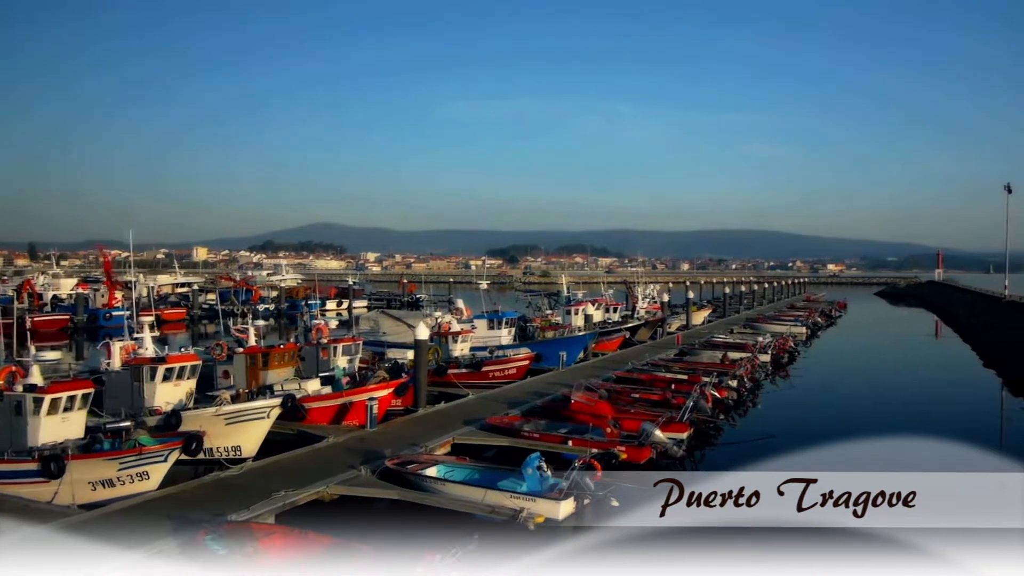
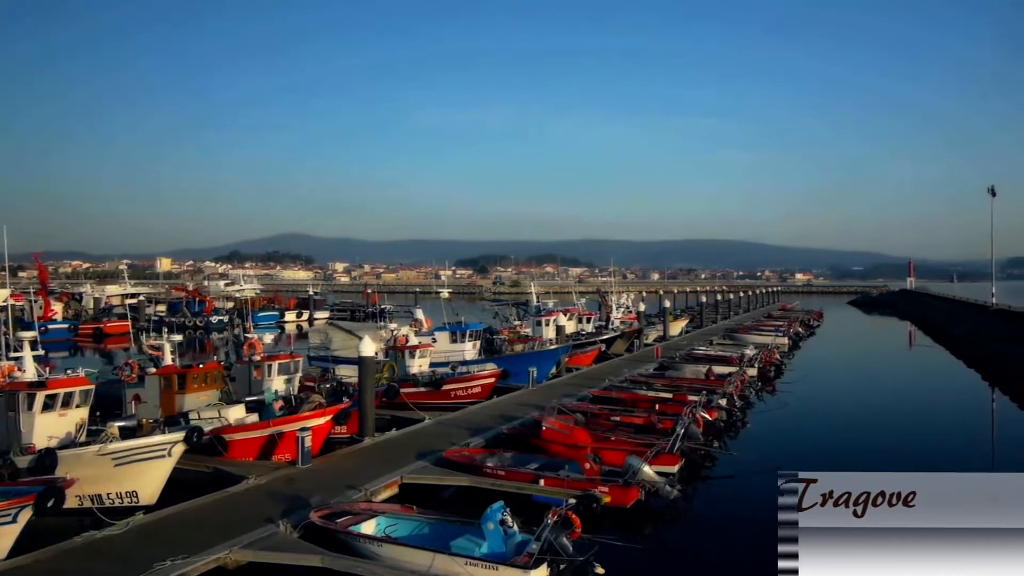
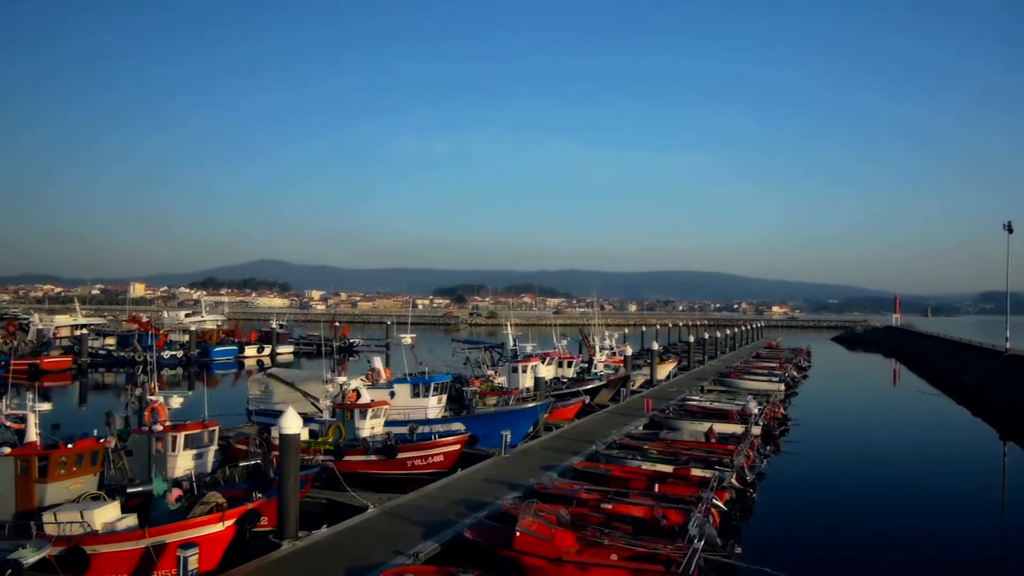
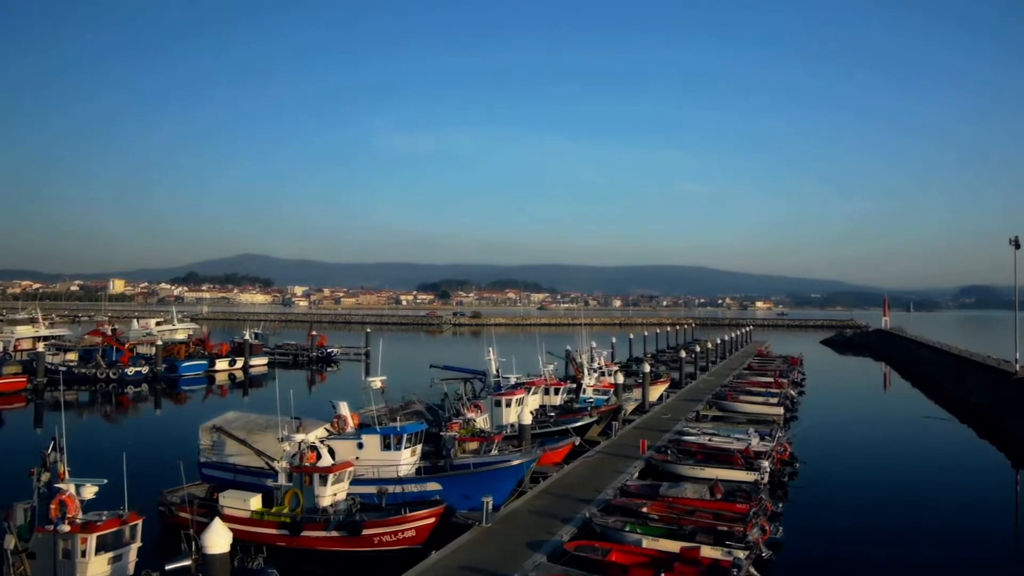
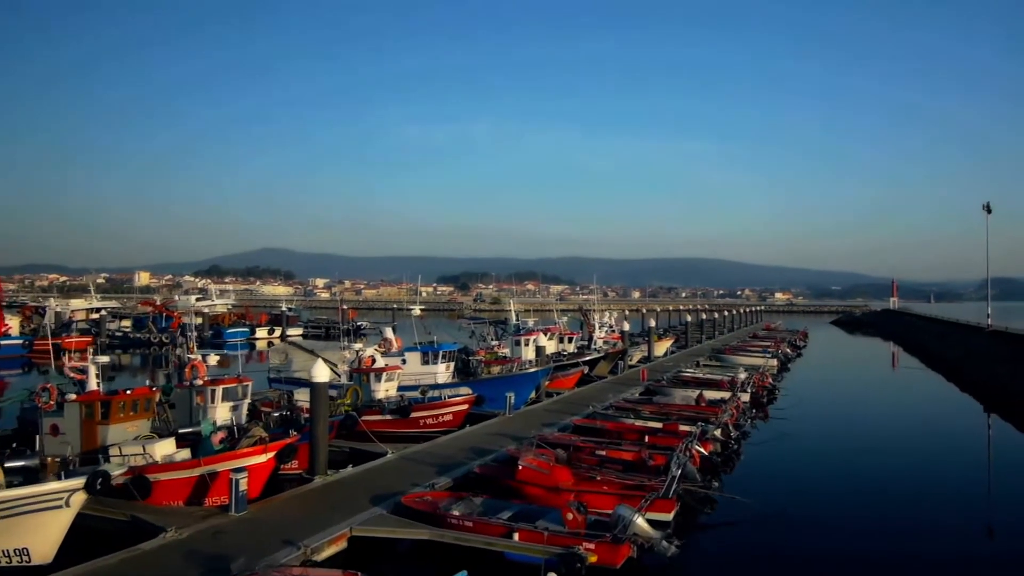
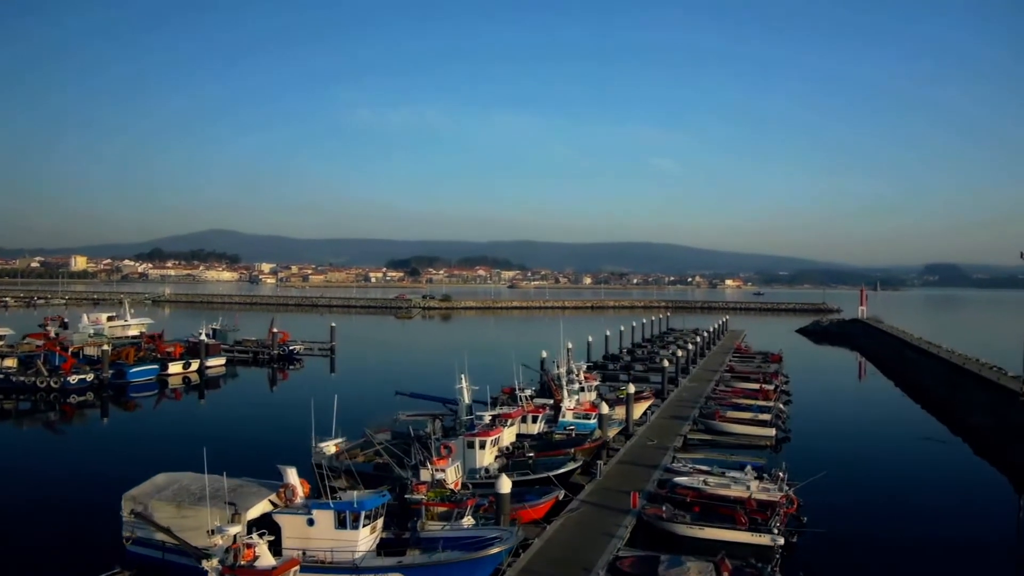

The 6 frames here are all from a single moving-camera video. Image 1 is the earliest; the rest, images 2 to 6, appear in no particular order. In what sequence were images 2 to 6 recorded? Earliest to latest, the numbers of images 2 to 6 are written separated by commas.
2, 5, 3, 4, 6
